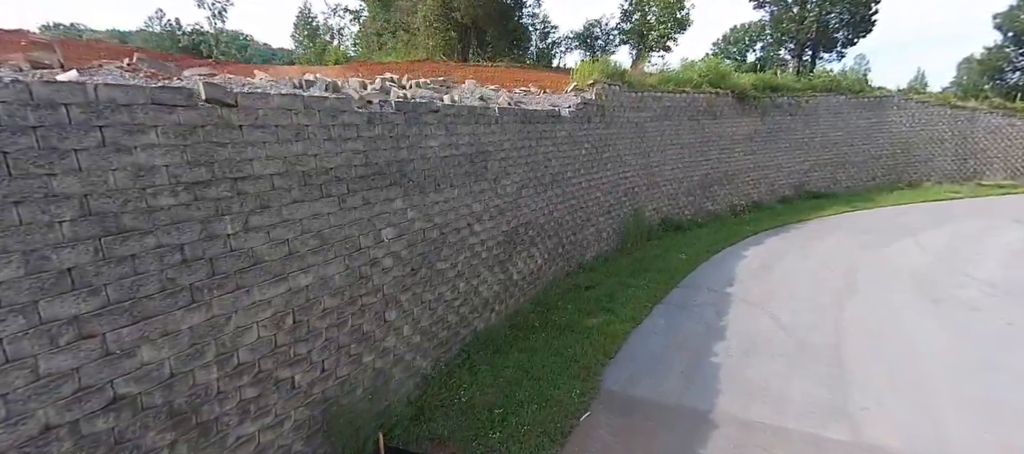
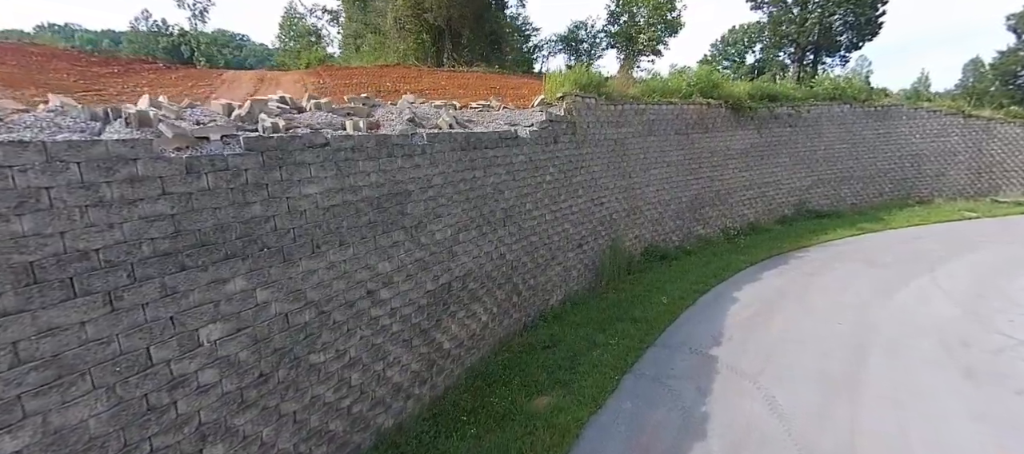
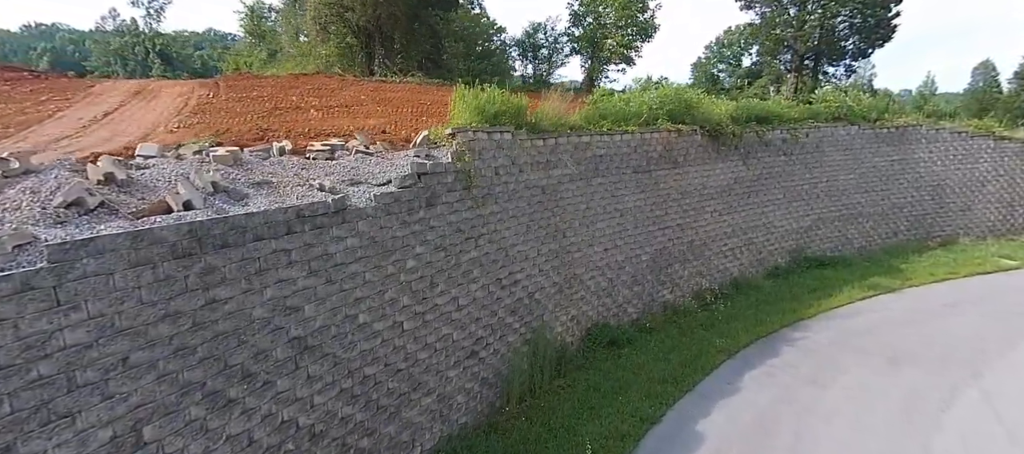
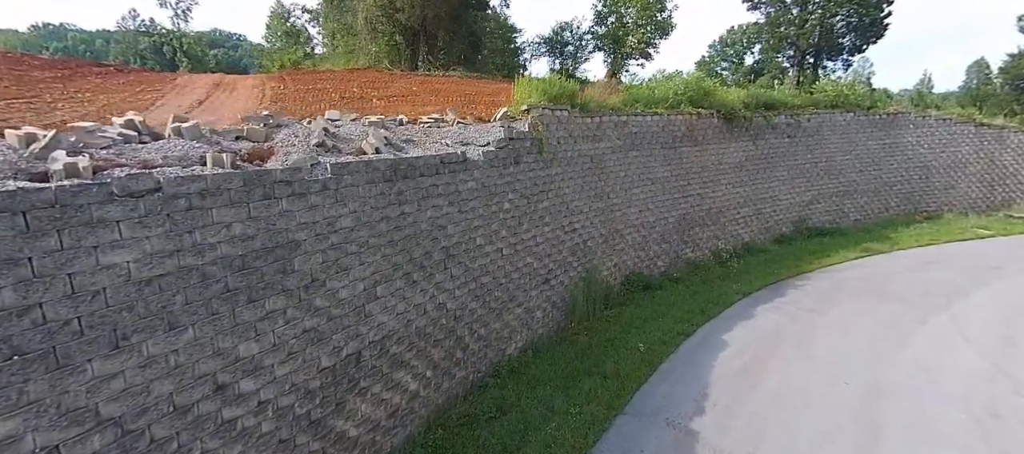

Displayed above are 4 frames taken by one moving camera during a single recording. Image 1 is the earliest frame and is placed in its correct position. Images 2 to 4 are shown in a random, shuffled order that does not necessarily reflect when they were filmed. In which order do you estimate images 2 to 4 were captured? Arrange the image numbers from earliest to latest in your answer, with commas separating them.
2, 4, 3
